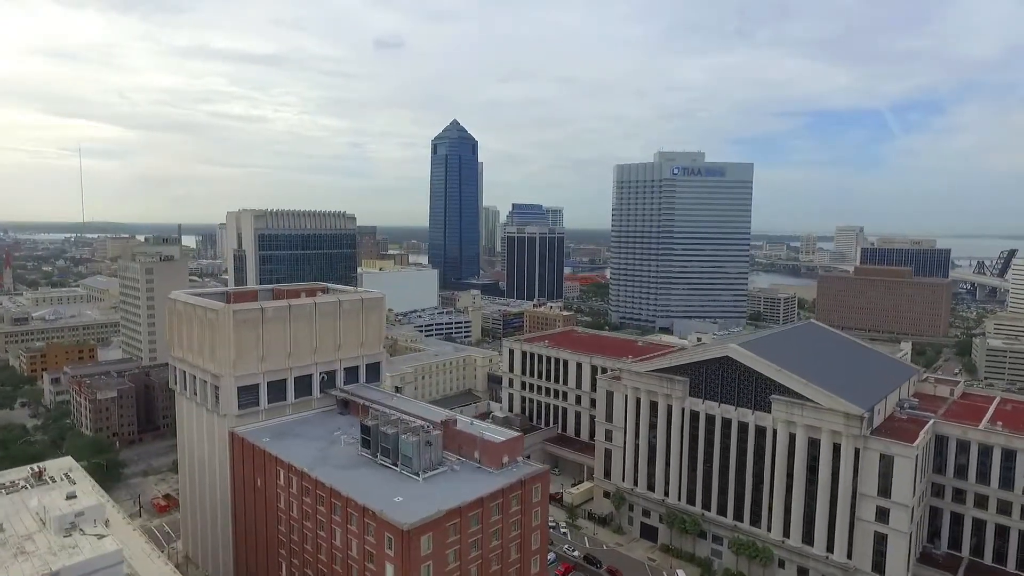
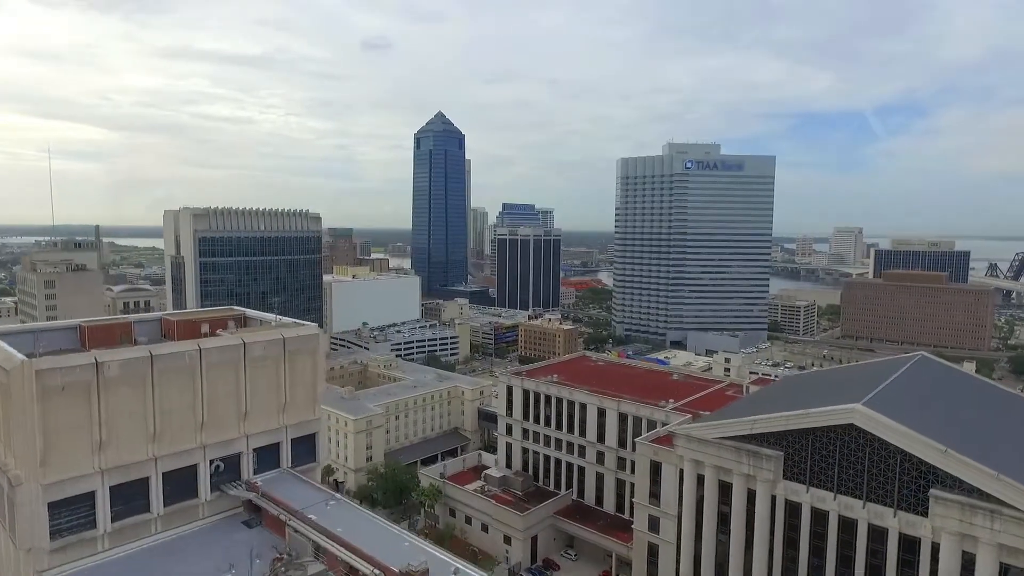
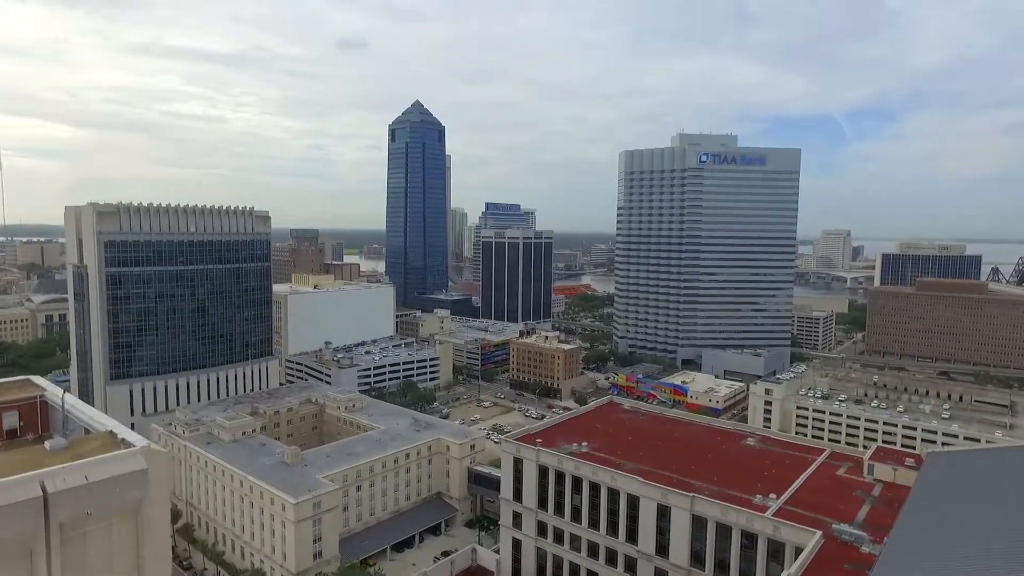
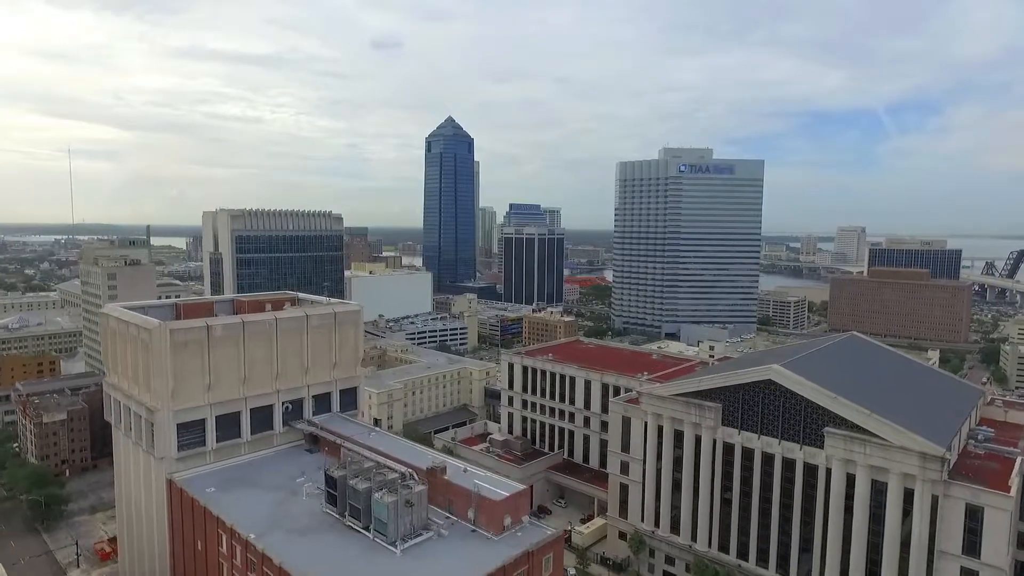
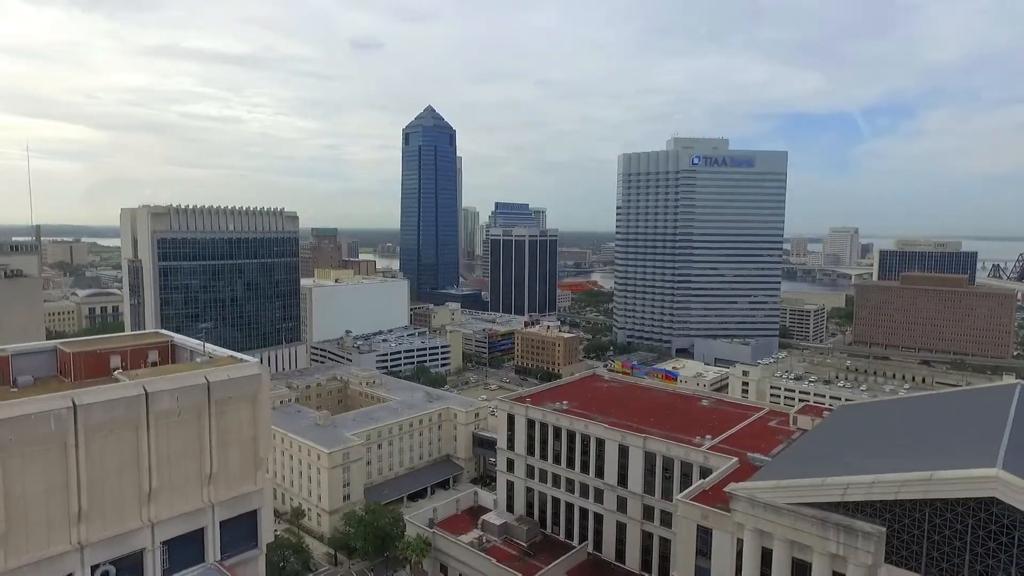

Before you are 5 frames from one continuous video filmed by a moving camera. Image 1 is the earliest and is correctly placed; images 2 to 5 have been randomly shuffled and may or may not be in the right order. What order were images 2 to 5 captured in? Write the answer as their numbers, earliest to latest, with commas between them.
4, 2, 5, 3
